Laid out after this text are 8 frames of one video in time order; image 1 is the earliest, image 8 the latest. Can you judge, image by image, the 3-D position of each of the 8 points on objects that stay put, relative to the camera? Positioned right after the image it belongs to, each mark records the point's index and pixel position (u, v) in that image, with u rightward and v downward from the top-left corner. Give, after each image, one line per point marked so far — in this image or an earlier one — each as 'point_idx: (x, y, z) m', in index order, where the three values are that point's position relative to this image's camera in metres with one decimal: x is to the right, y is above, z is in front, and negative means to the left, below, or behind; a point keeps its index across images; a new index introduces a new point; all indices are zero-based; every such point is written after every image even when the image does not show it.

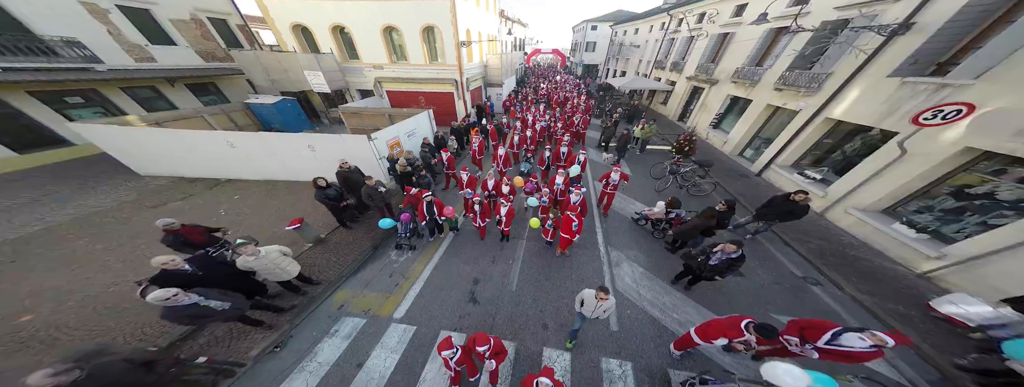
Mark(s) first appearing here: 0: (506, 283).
0: (-0.2, -2.6, +5.3) m
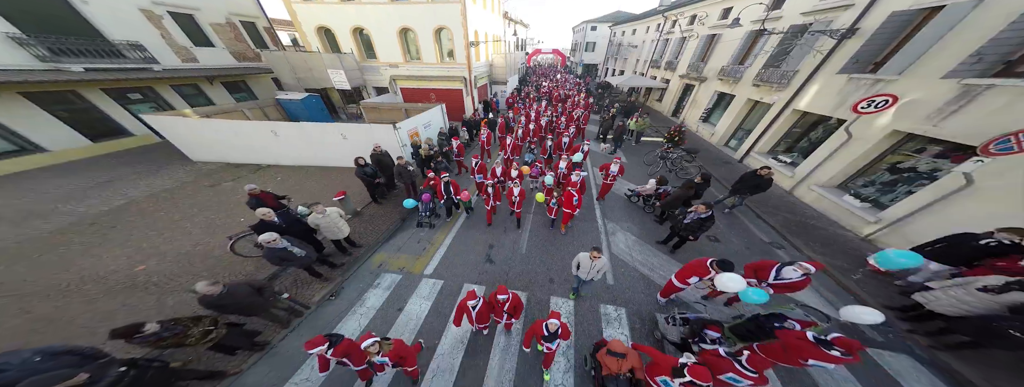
0: (+0.2, -1.9, +6.3) m
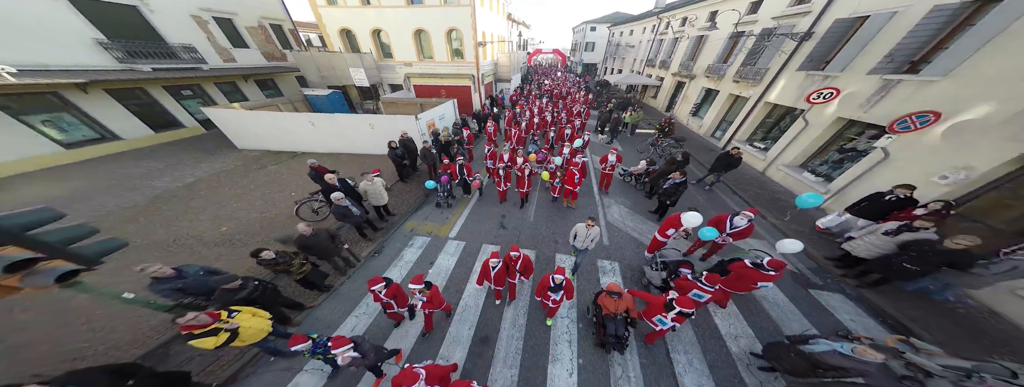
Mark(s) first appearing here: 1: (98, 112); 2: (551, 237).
0: (+0.6, -1.0, +7.4) m
1: (-17.4, +3.5, +7.8) m
2: (+1.3, -1.6, +6.7) m
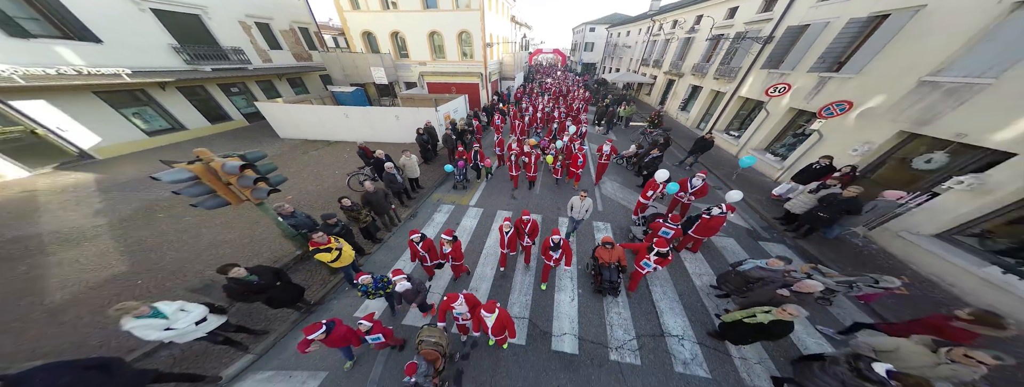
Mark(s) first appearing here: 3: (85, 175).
0: (+1.0, -0.1, +8.8) m
1: (-16.9, +4.4, +9.2) m
2: (+1.8, -0.6, +8.2) m
3: (-16.3, +0.6, +7.2) m
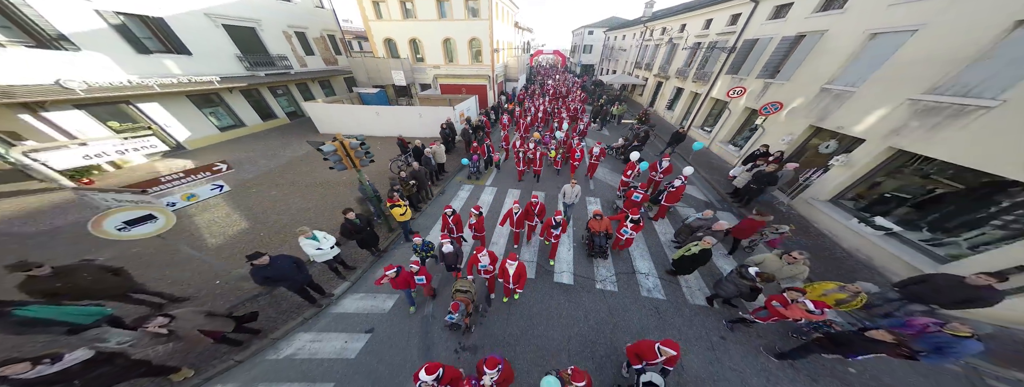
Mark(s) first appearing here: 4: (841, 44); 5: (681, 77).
0: (+1.5, +0.8, +10.7) m
1: (-16.5, +5.3, +11.1) m
2: (+2.3, +0.3, +10.0) m
3: (-15.8, +1.5, +9.1) m
4: (+11.7, +5.5, +6.7) m
5: (+13.1, +9.1, +14.6) m
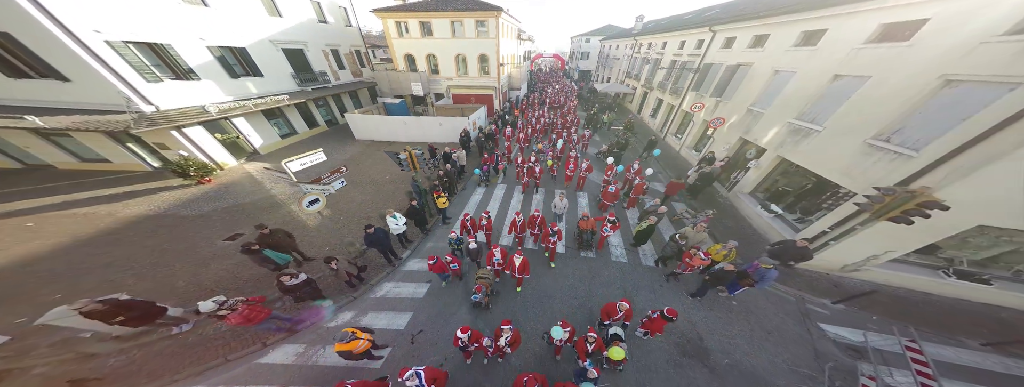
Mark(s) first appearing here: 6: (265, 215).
0: (+1.9, +1.1, +13.2) m
1: (-16.1, +5.6, +13.6) m
2: (+2.7, +0.6, +12.5) m
3: (-15.5, +1.7, +11.6) m
4: (+12.1, +5.8, +9.2) m
5: (+13.4, +9.5, +17.0) m
6: (-10.8, -0.9, +8.2) m
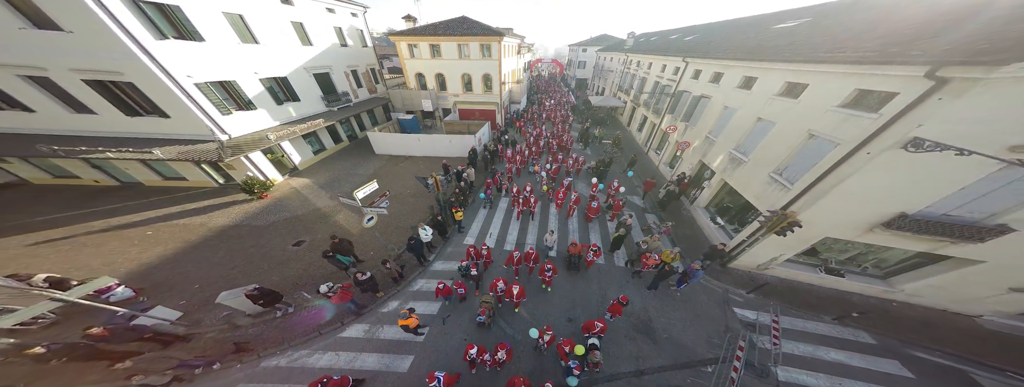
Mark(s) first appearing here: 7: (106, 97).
0: (+2.0, +0.3, +15.3) m
1: (-16.1, +4.8, +15.8) m
2: (+2.7, -0.2, +14.6) m
3: (-15.4, +1.0, +13.8) m
4: (+12.1, +5.0, +11.2) m
5: (+13.5, +8.7, +19.0) m
6: (-10.7, -1.6, +10.4) m
7: (-22.2, +5.3, +10.3) m
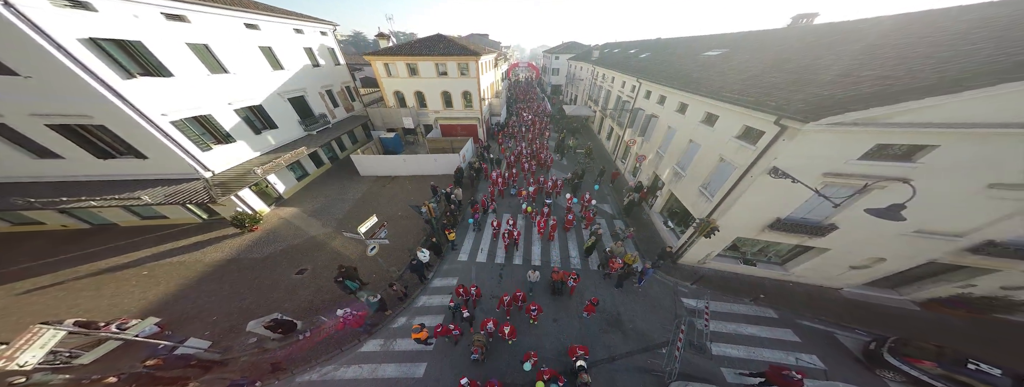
0: (+0.6, -0.7, +16.7) m
1: (-17.7, +2.6, +16.0) m
2: (+1.4, -1.2, +16.1) m
3: (-16.7, -1.2, +14.1) m
4: (+10.7, +4.6, +13.3) m
5: (+11.3, +8.3, +21.2) m
6: (-11.6, -3.4, +10.9) m
7: (-23.5, +2.8, +10.1) m
